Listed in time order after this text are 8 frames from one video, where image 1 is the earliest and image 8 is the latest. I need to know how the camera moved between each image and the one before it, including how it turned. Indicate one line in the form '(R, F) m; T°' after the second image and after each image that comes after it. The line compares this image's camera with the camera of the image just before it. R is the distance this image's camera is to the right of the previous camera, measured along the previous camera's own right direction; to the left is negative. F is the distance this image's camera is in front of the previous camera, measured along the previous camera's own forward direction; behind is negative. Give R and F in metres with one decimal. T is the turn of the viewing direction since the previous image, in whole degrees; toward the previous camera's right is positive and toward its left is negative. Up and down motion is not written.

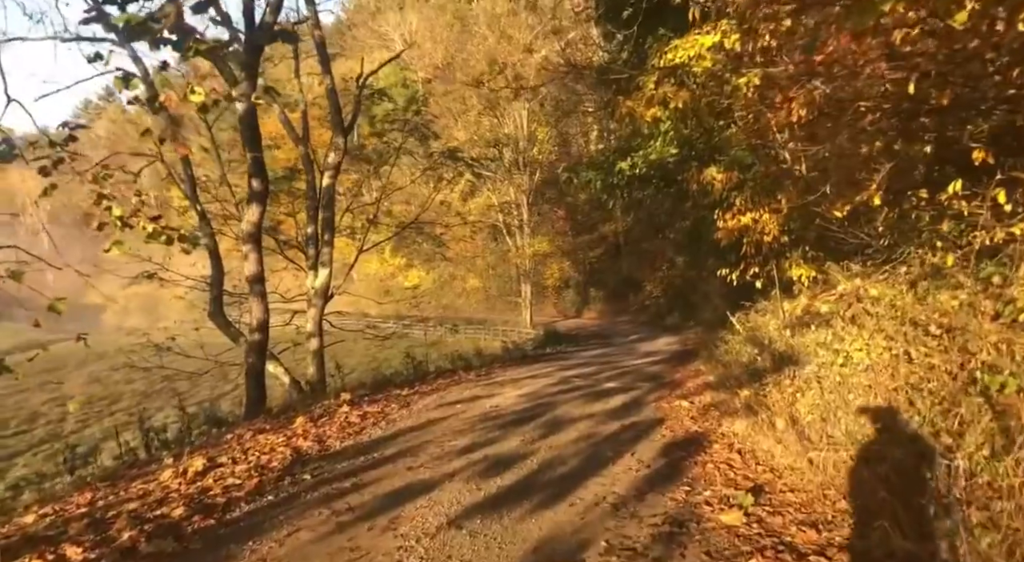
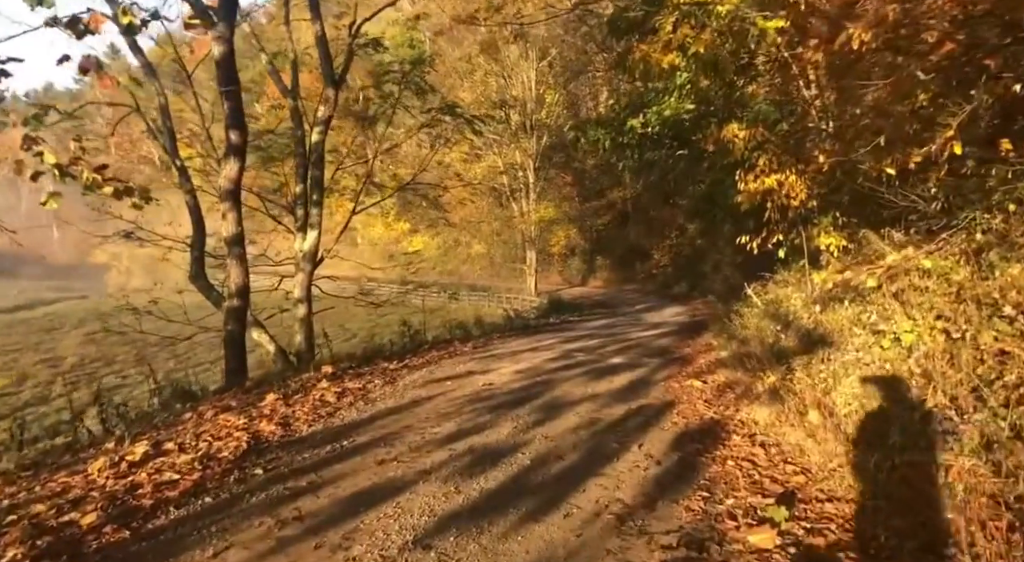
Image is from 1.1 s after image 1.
(+0.1, +0.9) m; -1°
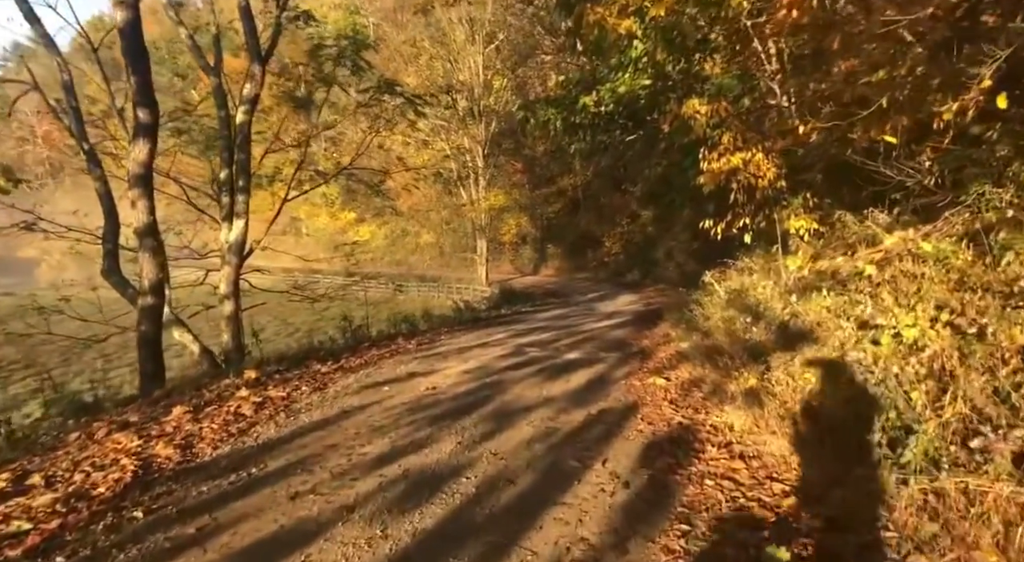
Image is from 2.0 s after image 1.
(+0.1, +0.8) m; +4°
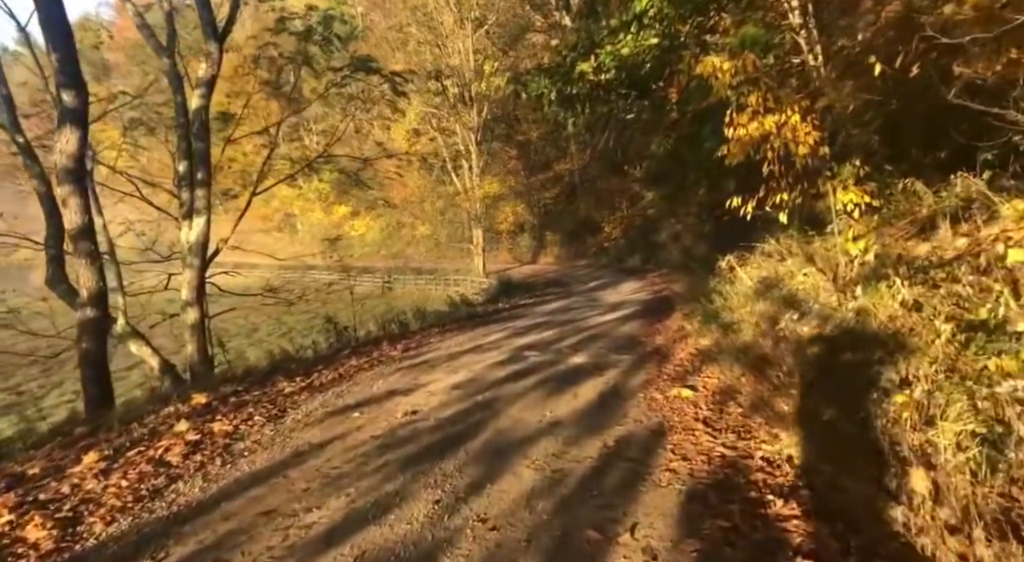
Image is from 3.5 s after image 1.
(+0.1, +1.3) m; 0°
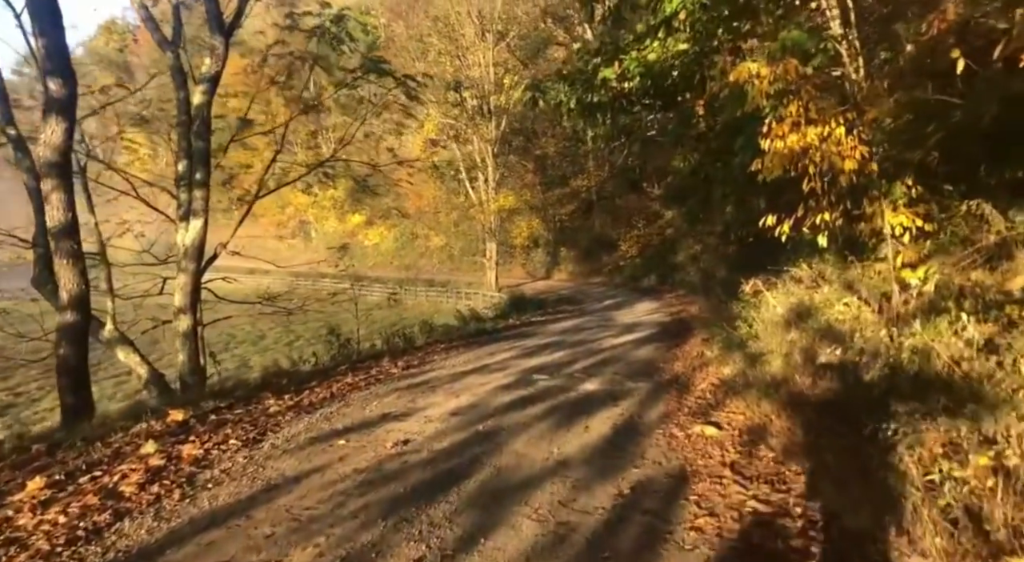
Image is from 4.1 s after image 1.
(0.0, +0.6) m; -1°
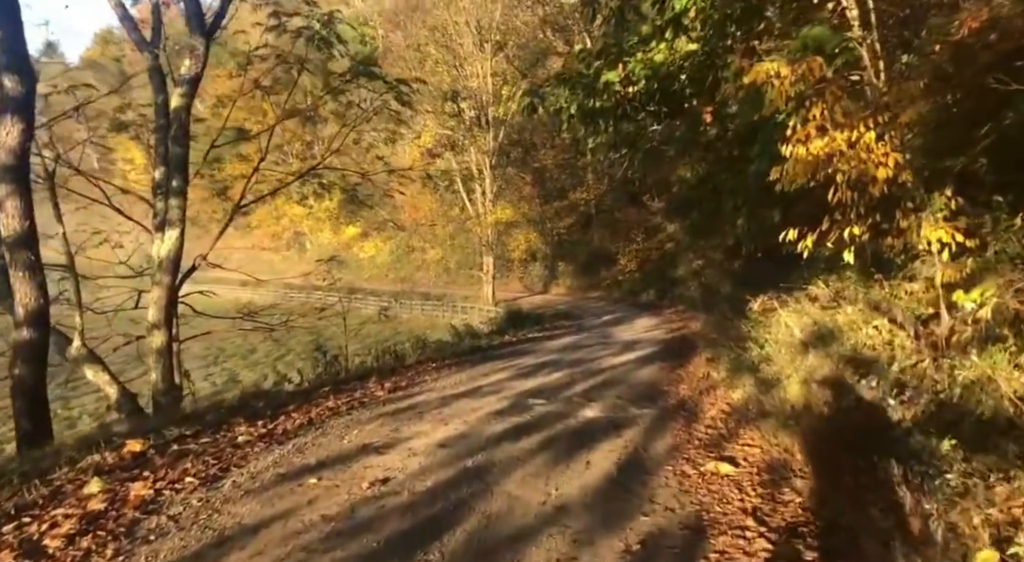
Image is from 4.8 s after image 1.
(0.0, +0.6) m; 0°
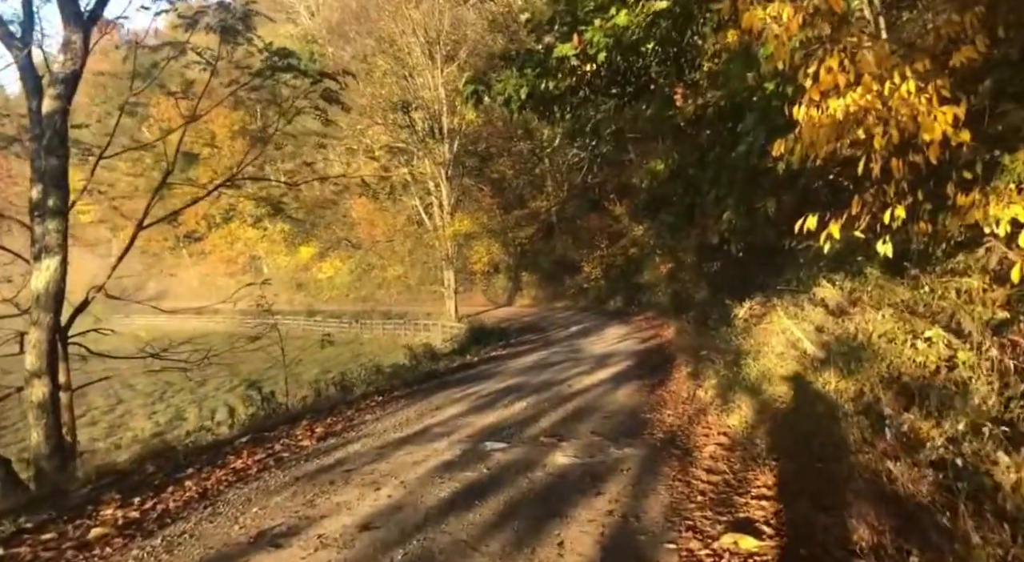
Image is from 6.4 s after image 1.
(+0.2, +1.4) m; +3°
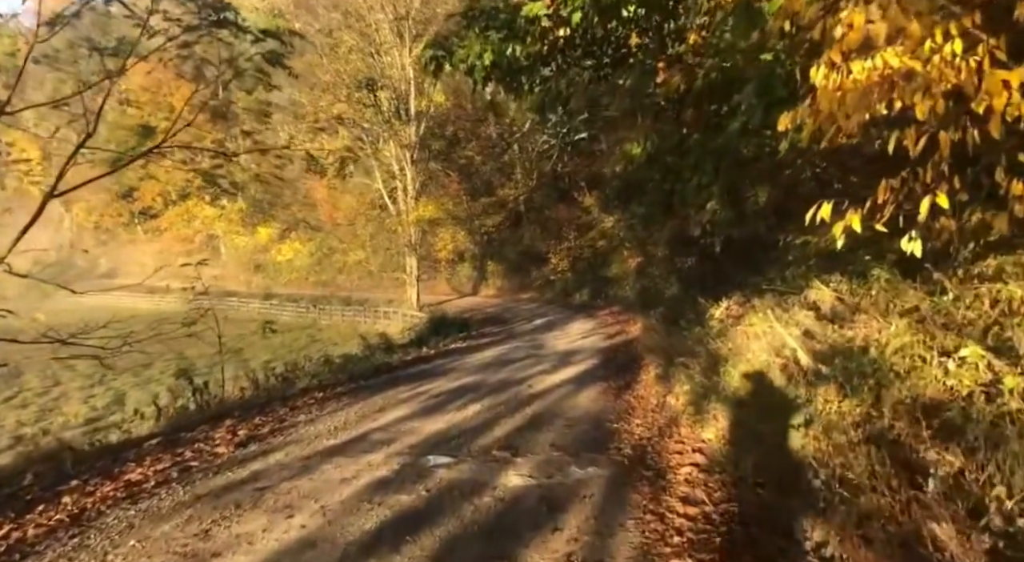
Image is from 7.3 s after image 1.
(+0.1, +0.9) m; +3°
